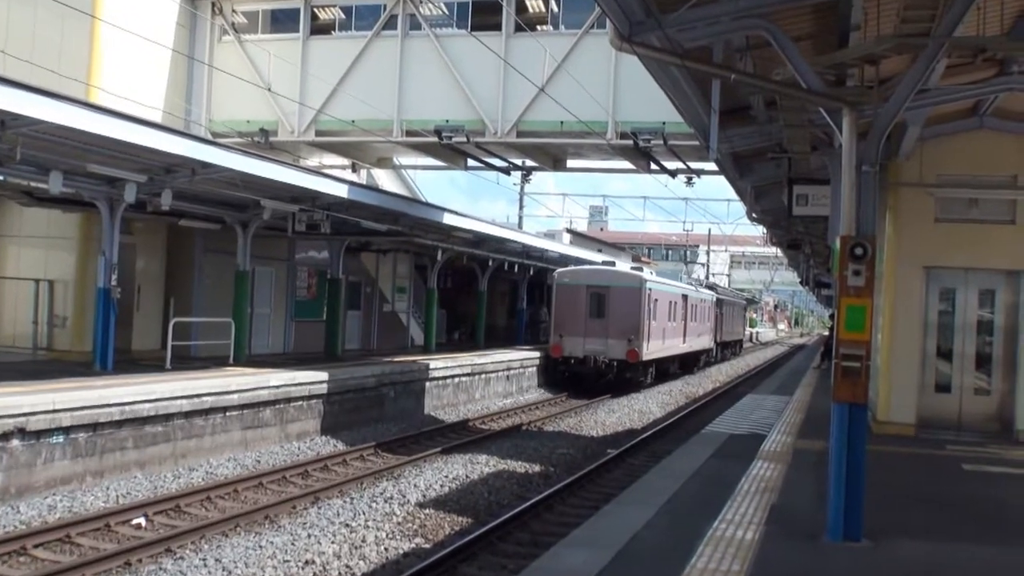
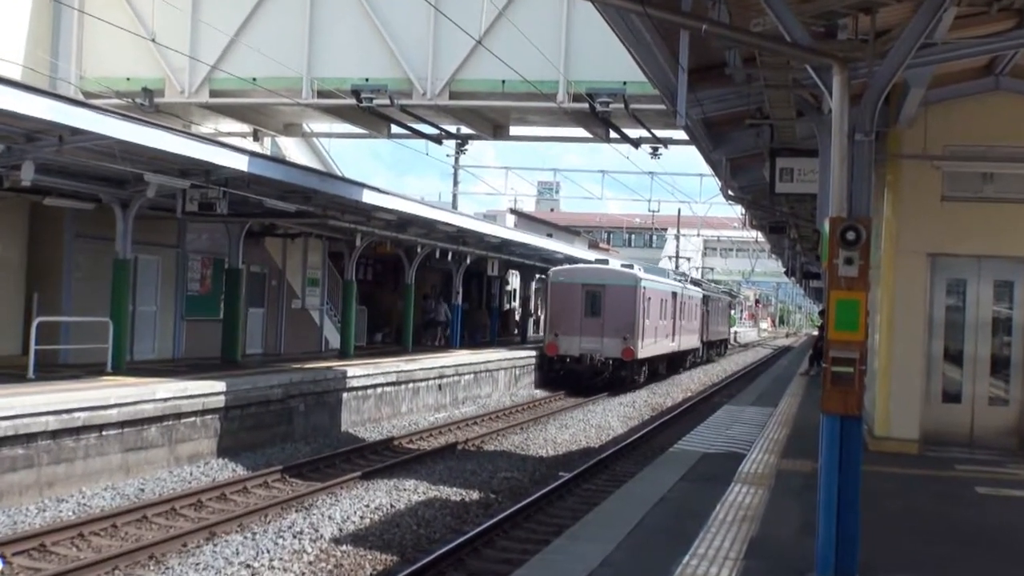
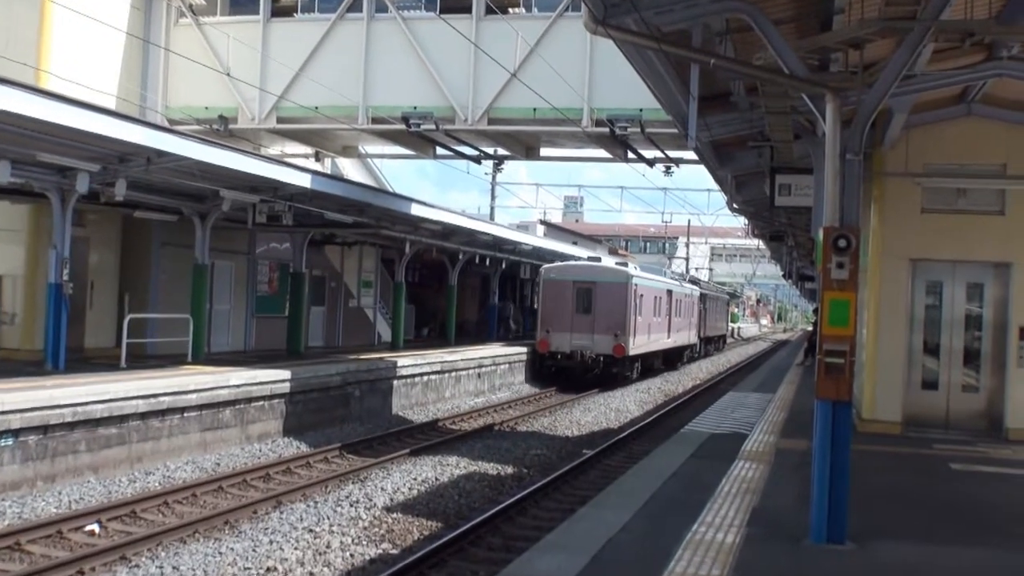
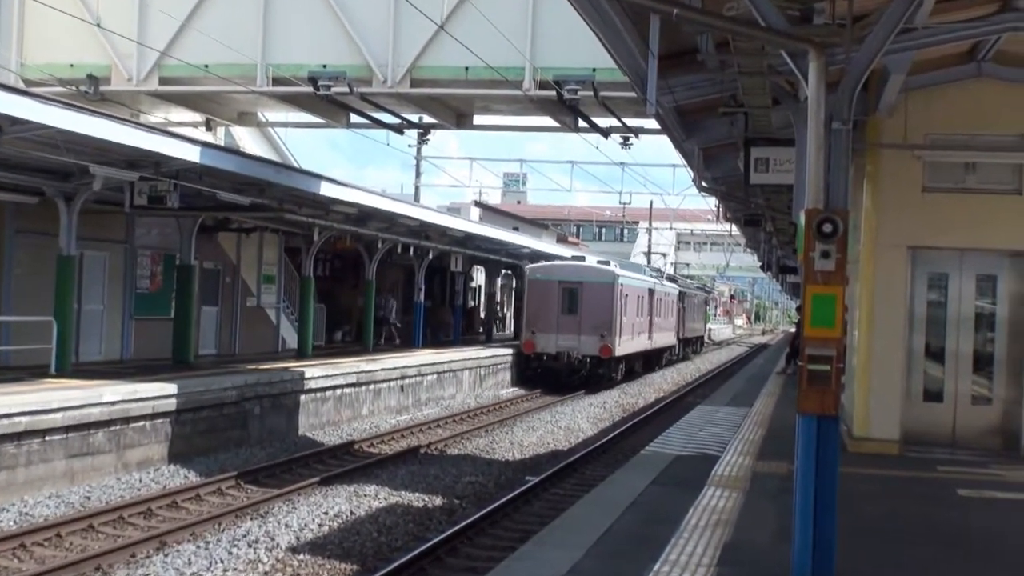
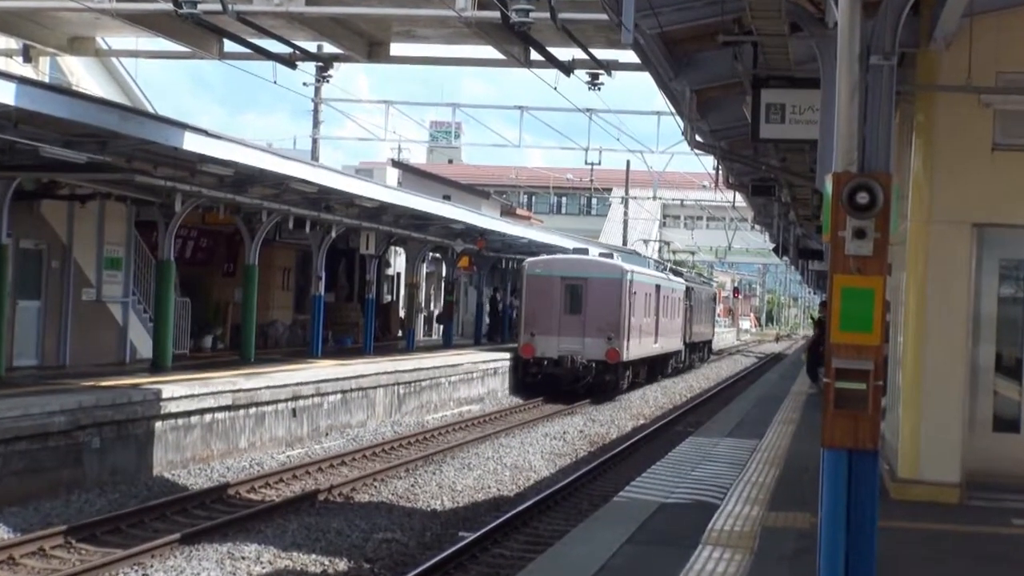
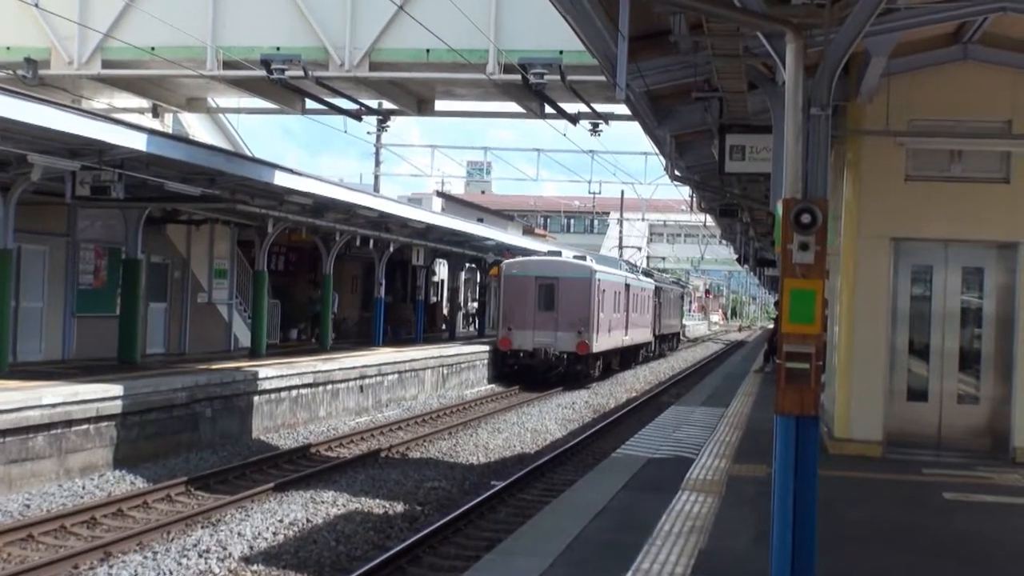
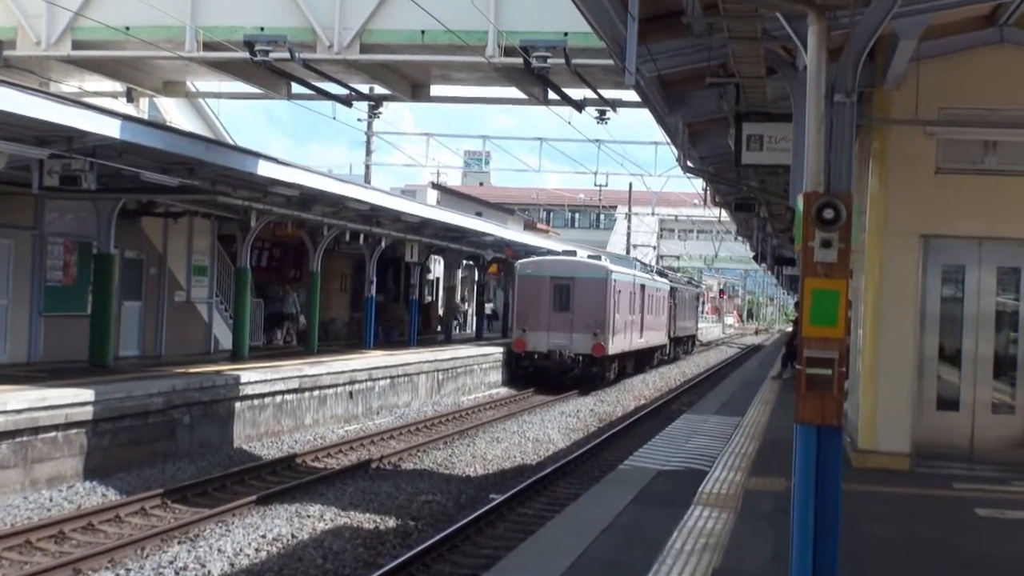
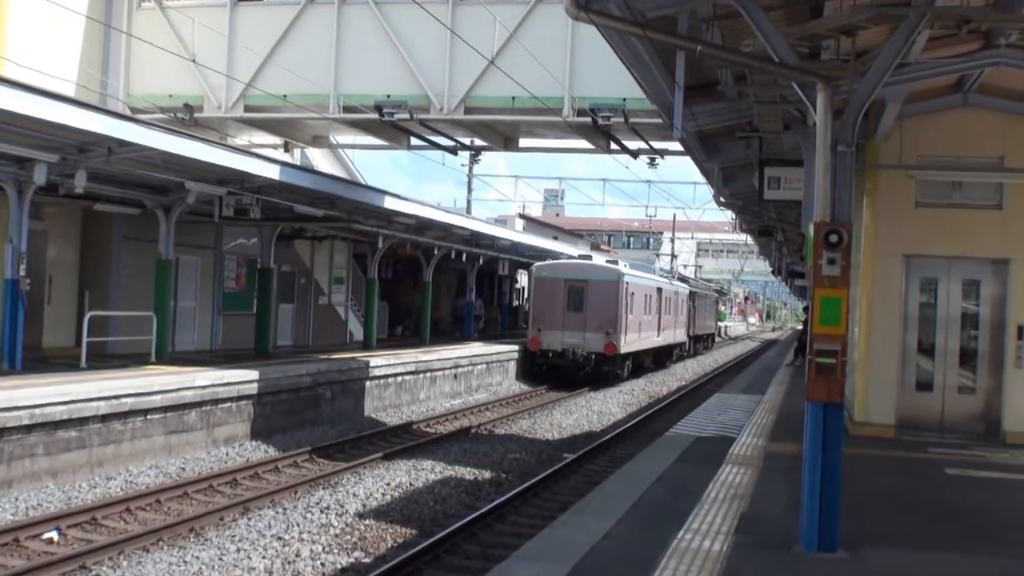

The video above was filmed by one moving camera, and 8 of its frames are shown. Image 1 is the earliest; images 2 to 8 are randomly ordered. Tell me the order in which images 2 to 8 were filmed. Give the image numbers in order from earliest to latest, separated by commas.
3, 8, 2, 4, 6, 7, 5
